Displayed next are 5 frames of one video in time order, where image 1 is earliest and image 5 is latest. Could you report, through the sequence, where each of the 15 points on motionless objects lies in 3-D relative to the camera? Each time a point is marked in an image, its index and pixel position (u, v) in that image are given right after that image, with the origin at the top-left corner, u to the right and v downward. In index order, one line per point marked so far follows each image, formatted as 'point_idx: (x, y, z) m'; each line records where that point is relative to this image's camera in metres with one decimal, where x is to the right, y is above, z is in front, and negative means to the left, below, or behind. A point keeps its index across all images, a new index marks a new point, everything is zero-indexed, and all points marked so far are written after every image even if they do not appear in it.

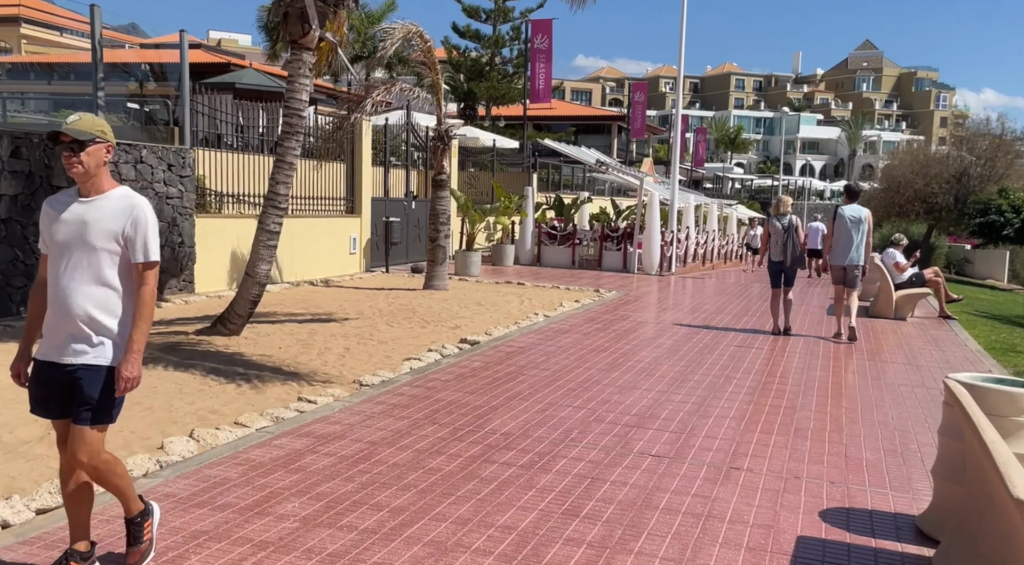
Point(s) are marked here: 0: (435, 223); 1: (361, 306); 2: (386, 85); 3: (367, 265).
0: (-1.3, +1.0, +15.5) m
1: (-2.1, -0.3, +13.4) m
2: (-2.0, +3.2, +15.4) m
3: (-2.9, +0.3, +18.9) m
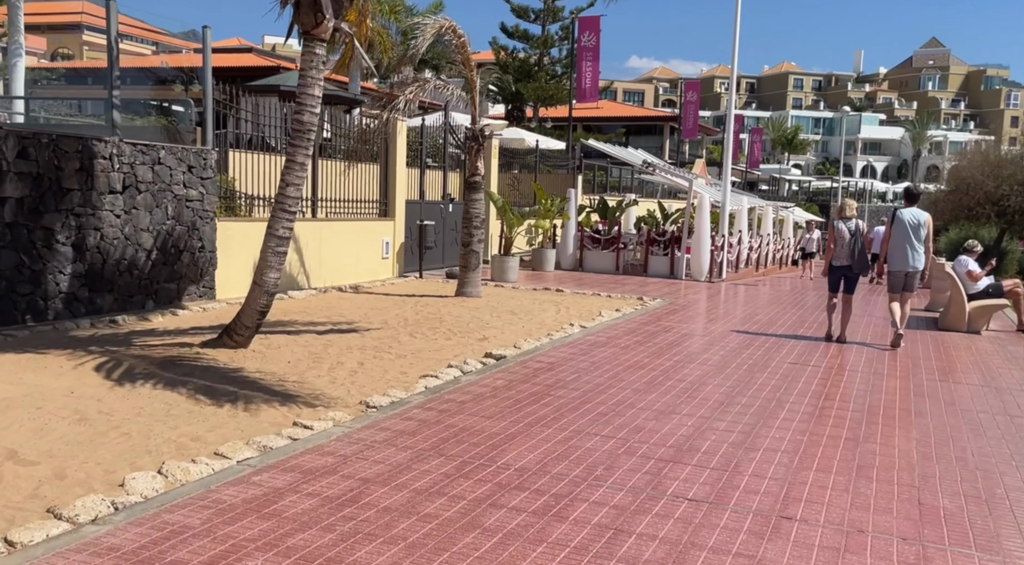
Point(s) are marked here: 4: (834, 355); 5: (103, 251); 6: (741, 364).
0: (-0.7, +0.9, +14.7) m
1: (-1.7, -0.4, +12.7) m
2: (-1.5, +3.0, +14.7) m
3: (-2.2, +0.2, +18.2) m
4: (+3.6, -0.8, +10.8) m
5: (-4.9, +0.4, +11.4) m
6: (+2.4, -0.8, +10.0) m
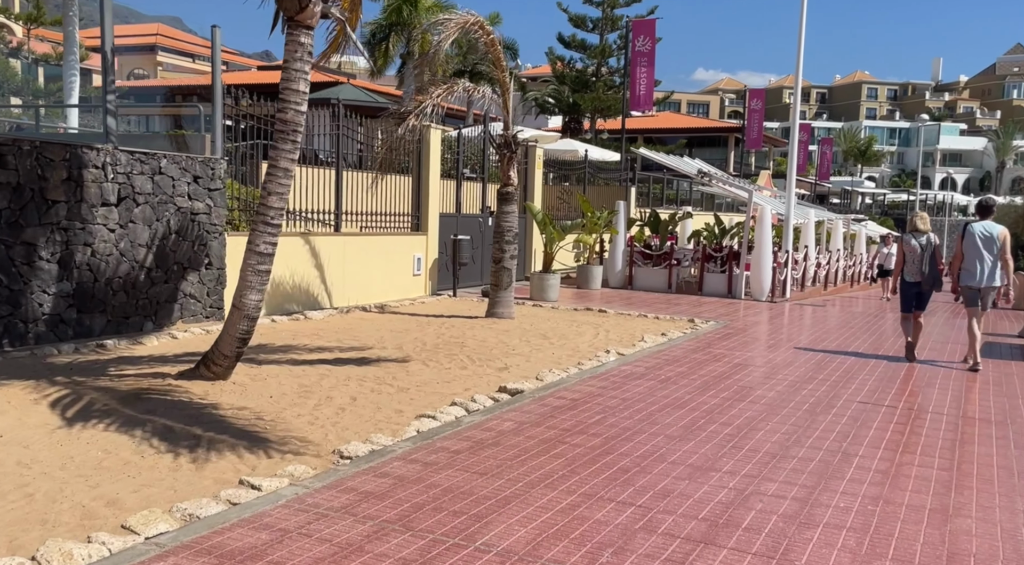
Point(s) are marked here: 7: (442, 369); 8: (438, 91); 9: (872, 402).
0: (-0.2, +0.6, +13.5) m
1: (-1.3, -0.7, +11.5) m
2: (-0.9, +2.8, +13.5) m
3: (-1.4, -0.1, +17.0) m
4: (+3.8, -1.1, +9.3) m
5: (-4.6, +0.2, +10.5) m
6: (+2.6, -1.1, +8.5) m
7: (-0.7, -0.8, +9.6) m
8: (-1.1, +2.7, +13.4) m
9: (+3.3, -1.1, +8.7) m
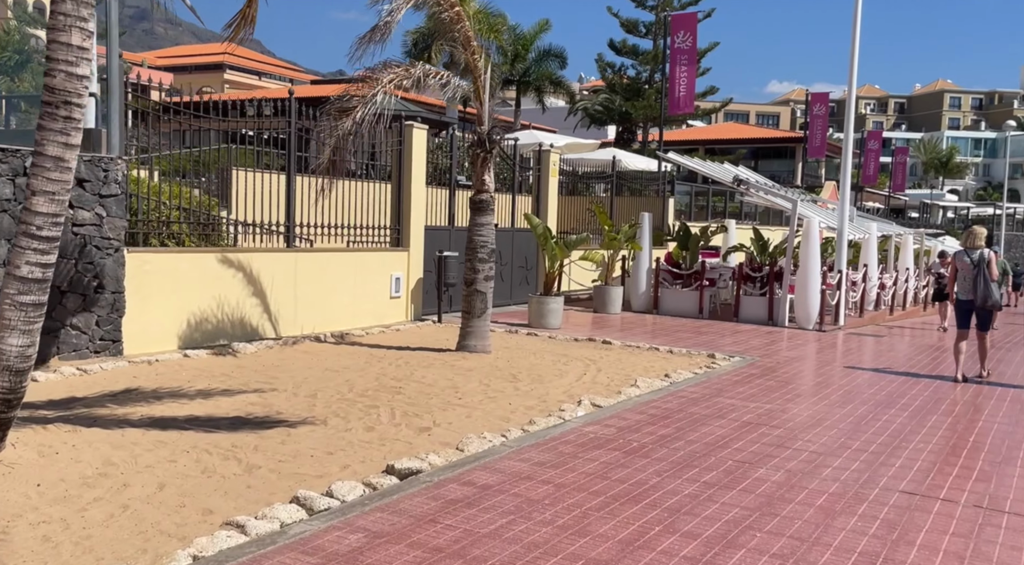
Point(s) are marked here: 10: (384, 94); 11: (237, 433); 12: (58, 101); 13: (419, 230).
0: (-0.5, +0.3, +11.1) m
1: (-1.7, -0.9, +9.2) m
2: (-1.2, +2.5, +11.2) m
3: (-1.5, -0.5, +14.7) m
4: (+3.2, -1.3, +6.6) m
5: (-5.1, -0.1, +8.4) m
6: (+1.9, -1.3, +5.9) m
7: (-1.3, -1.1, +7.2) m
8: (-1.4, +2.3, +11.1) m
9: (+2.6, -1.3, +6.0) m
10: (-1.5, +2.2, +11.2) m
11: (-1.9, -1.1, +6.7) m
12: (-2.5, +1.0, +5.3) m
13: (-1.4, +0.8, +14.6) m
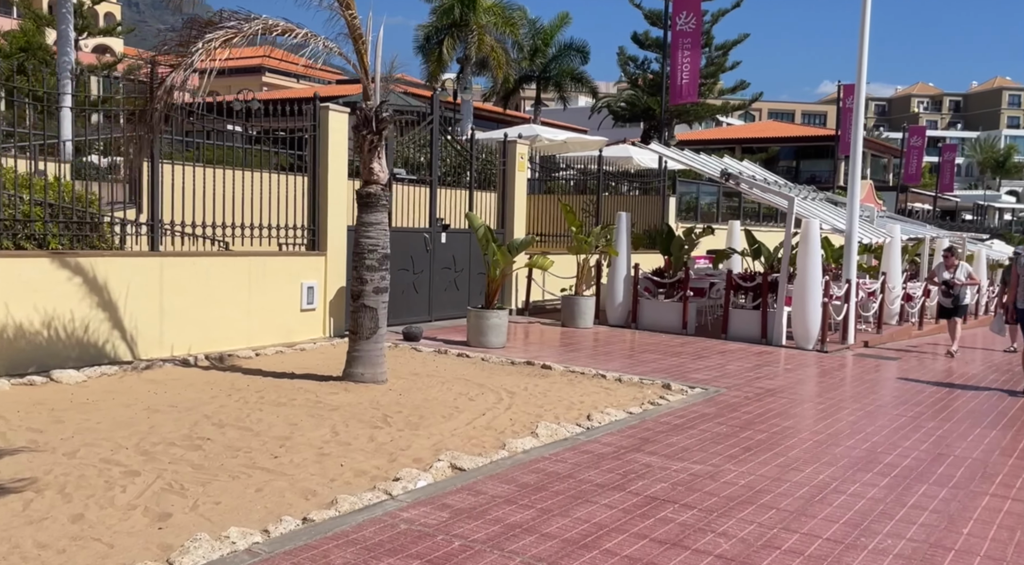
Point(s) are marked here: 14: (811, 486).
0: (-1.5, +0.1, +8.9) m
1: (-2.8, -1.1, +7.0) m
2: (-2.2, +2.3, +9.1) m
3: (-2.3, -0.6, +12.5) m
4: (+2.0, -1.5, +4.2) m
5: (-6.2, -0.2, +6.4) m
6: (+0.6, -1.4, +3.6) m
7: (-2.5, -1.2, +5.0) m
8: (-2.4, +2.2, +8.9) m
9: (+1.3, -1.5, +3.7) m
10: (-2.5, +2.1, +9.0) m
11: (-3.1, -1.2, +4.6) m
12: (-3.8, +0.9, +3.2) m
13: (-2.3, +0.7, +12.4) m
14: (+2.0, -1.4, +6.4) m
